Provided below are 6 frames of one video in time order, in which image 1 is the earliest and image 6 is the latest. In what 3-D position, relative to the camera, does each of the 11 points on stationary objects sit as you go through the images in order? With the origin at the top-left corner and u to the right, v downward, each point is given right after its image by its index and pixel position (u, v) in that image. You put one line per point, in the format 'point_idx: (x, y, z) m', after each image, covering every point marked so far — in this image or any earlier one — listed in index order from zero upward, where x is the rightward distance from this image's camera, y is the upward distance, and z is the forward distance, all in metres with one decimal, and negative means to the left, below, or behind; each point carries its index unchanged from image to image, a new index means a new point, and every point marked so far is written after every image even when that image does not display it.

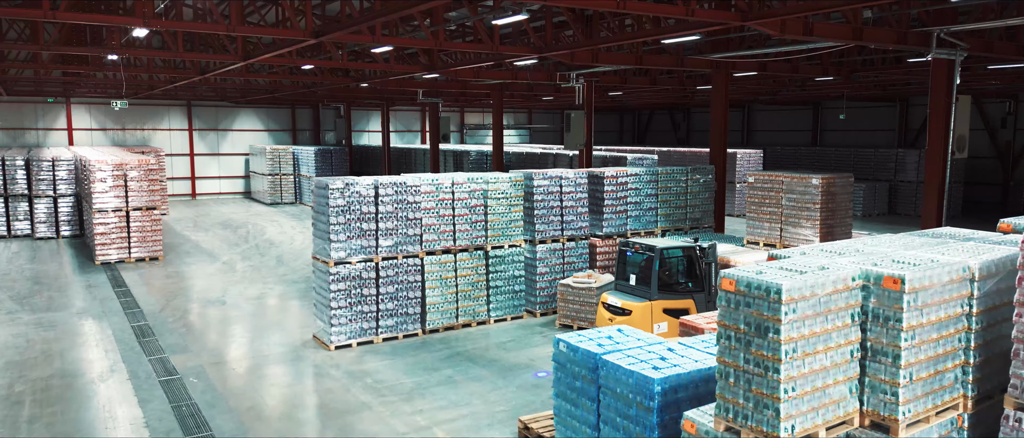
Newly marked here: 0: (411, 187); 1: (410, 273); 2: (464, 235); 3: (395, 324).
0: (-1.8, +0.6, +12.5) m
1: (-1.8, -1.0, +12.6) m
2: (-0.9, -0.3, +13.1) m
3: (-2.1, -1.9, +12.5) m
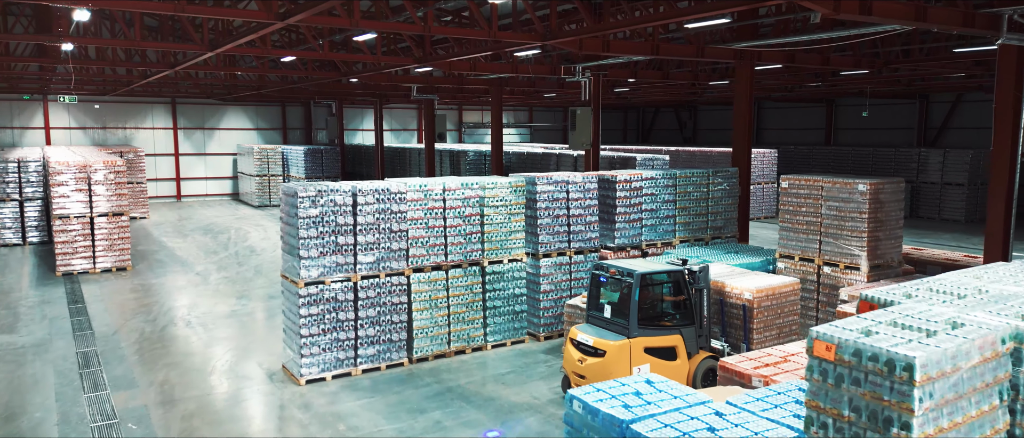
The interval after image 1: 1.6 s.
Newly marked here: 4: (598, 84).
0: (-1.8, +0.4, +10.8) m
1: (-1.8, -1.2, +10.9) m
2: (-0.9, -0.5, +11.4) m
3: (-2.1, -2.0, +10.8) m
4: (+2.2, +3.5, +18.3) m
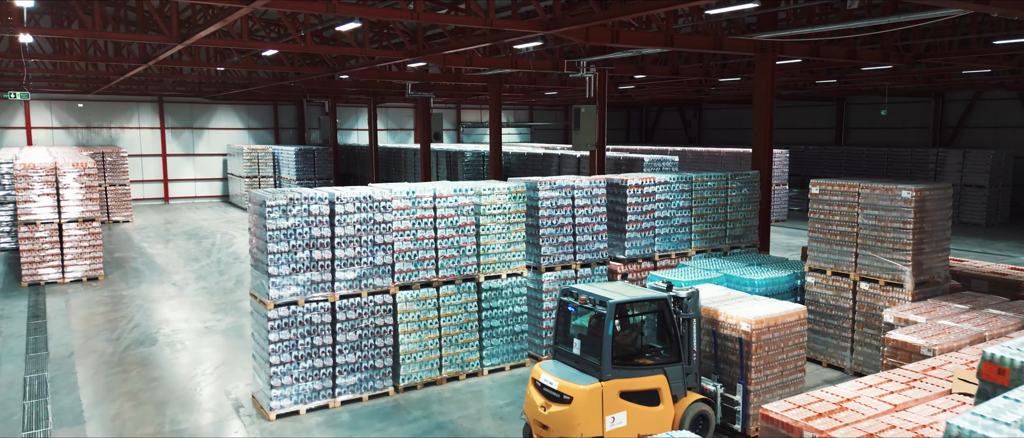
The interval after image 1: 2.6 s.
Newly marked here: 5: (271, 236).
0: (-1.8, +0.2, +9.5) m
1: (-1.8, -1.3, +9.6) m
2: (-0.9, -0.6, +10.1) m
3: (-2.1, -2.2, +9.5) m
4: (+2.2, +3.4, +17.0) m
5: (-3.0, -0.2, +8.9) m
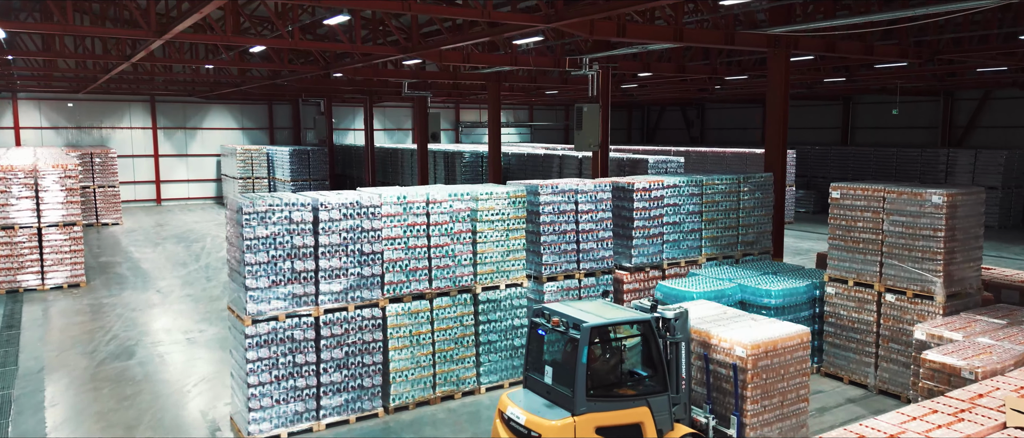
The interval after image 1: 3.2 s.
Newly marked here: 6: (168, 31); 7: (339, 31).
0: (-1.8, +0.1, +8.8) m
1: (-1.8, -1.4, +8.9) m
2: (-0.9, -0.7, +9.4) m
3: (-2.1, -2.3, +8.8) m
4: (+2.2, +3.3, +16.3) m
5: (-3.1, -0.3, +8.2) m
6: (-5.7, +3.1, +11.8) m
7: (-3.8, +4.2, +15.6) m
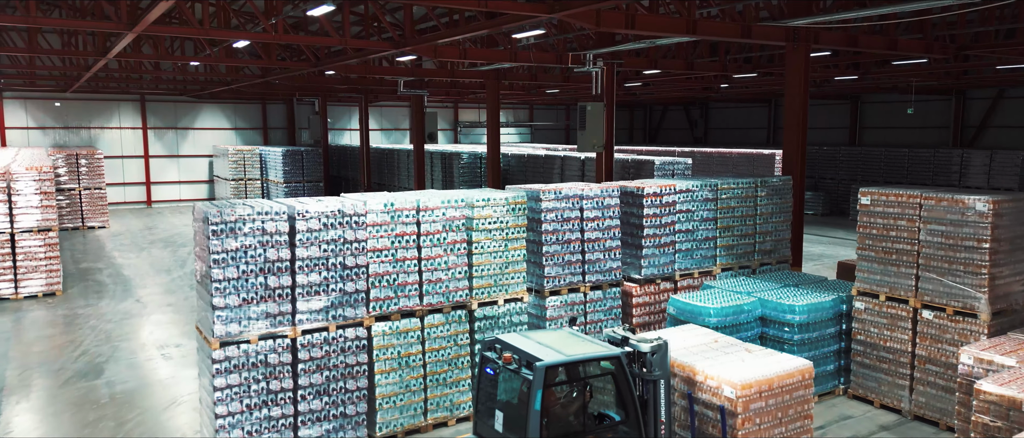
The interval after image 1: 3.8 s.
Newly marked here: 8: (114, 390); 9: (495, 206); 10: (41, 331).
0: (-1.8, 0.0, +7.9) m
1: (-1.9, -1.5, +8.0) m
2: (-0.9, -0.8, +8.5) m
3: (-2.1, -2.4, +8.0) m
4: (+2.2, +3.2, +15.4) m
5: (-3.1, -0.4, +7.3) m
6: (-5.7, +3.0, +10.9) m
7: (-3.8, +4.0, +14.7) m
8: (-5.8, -2.5, +10.2) m
9: (-0.2, +0.2, +8.8) m
10: (-8.9, -2.1, +13.4) m
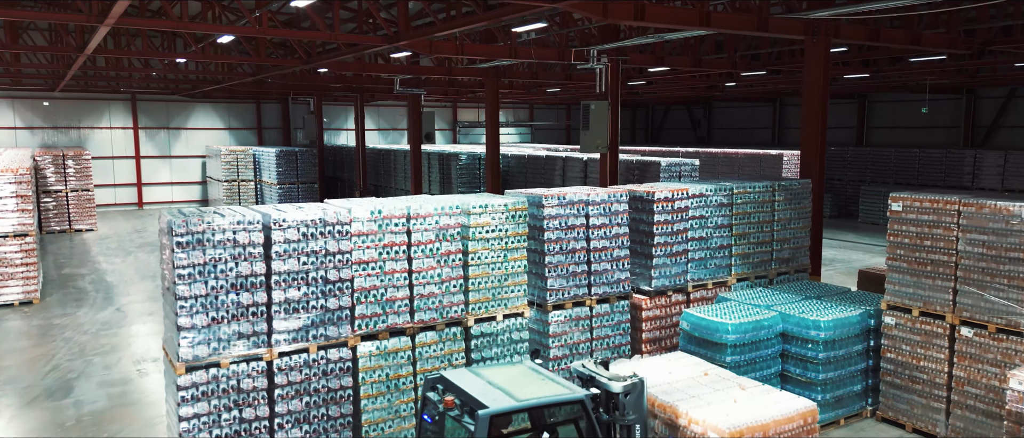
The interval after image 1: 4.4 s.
0: (-1.8, -0.1, +7.2) m
1: (-1.9, -1.6, +7.3) m
2: (-0.9, -0.9, +7.8) m
3: (-2.1, -2.5, +7.2) m
4: (+2.2, +3.1, +14.7) m
5: (-3.1, -0.5, +6.5) m
6: (-5.7, +2.9, +10.1) m
7: (-3.8, +4.0, +14.0) m
8: (-5.8, -2.6, +9.5) m
9: (-0.2, +0.1, +8.1) m
10: (-8.9, -2.2, +12.6) m
